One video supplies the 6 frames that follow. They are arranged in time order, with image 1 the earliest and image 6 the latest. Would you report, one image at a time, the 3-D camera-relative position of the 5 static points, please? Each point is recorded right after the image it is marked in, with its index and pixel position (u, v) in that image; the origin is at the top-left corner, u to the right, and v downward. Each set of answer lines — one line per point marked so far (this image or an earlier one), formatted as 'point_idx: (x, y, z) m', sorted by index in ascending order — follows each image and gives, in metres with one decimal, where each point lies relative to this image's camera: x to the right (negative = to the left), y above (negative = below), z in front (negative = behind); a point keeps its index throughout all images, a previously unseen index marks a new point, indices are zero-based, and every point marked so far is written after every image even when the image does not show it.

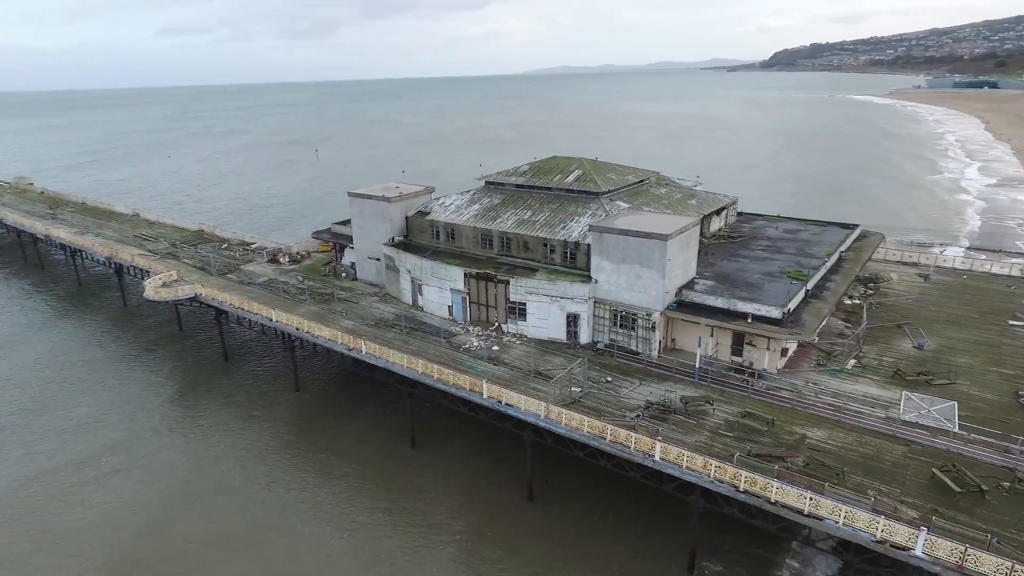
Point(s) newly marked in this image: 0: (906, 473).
0: (+10.7, -5.0, +16.8) m
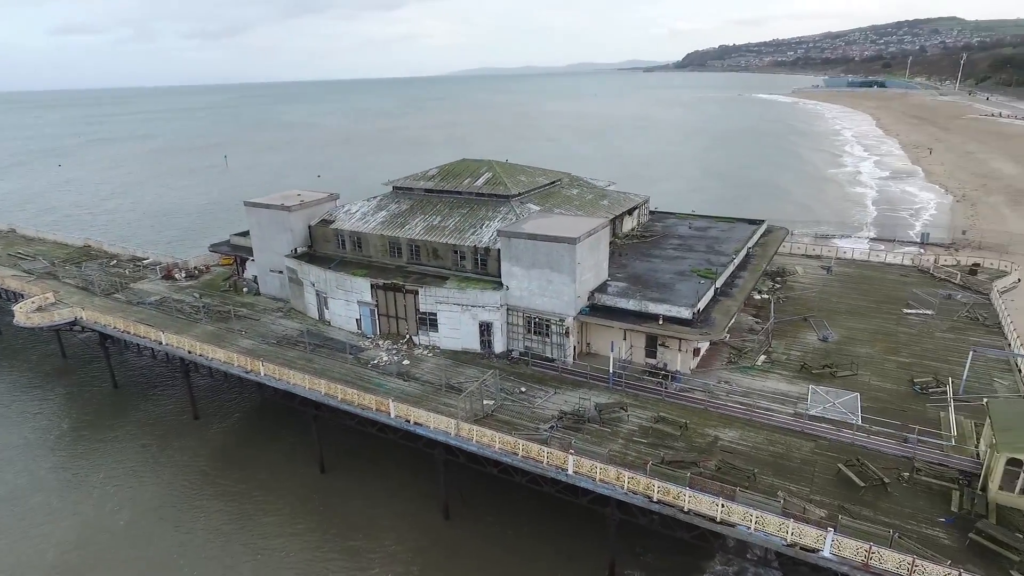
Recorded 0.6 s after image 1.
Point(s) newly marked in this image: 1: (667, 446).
0: (+8.3, -5.0, +16.9) m
1: (+4.5, -4.6, +18.1) m
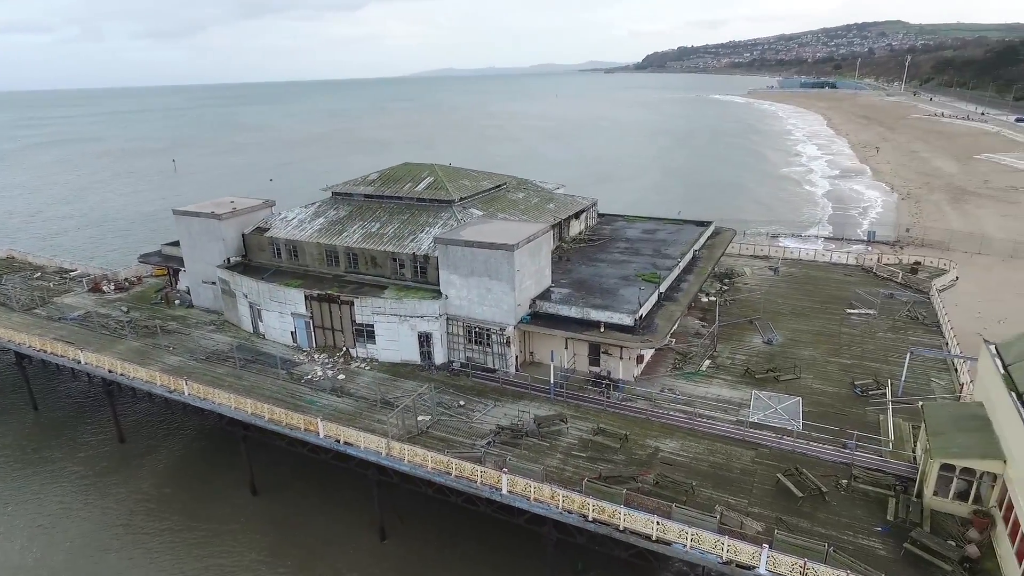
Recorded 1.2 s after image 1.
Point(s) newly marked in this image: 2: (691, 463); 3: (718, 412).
0: (+6.4, -5.1, +16.5) m
1: (+2.6, -4.9, +17.5) m
2: (+5.0, -4.9, +17.3) m
3: (+6.6, -3.9, +19.8) m
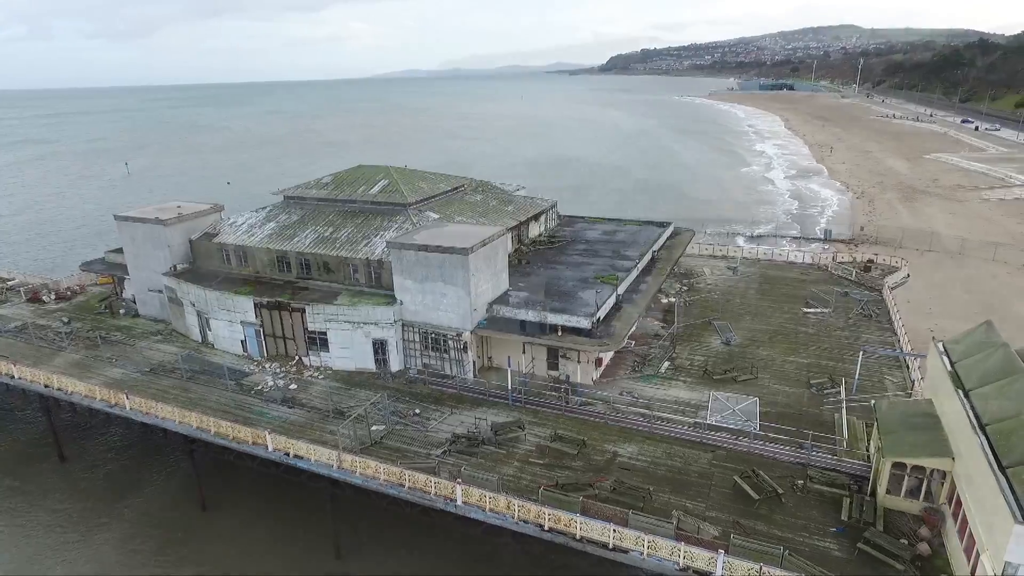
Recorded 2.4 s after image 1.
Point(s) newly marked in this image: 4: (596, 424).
0: (+5.3, -5.2, +16.4) m
1: (+1.4, -5.0, +17.2) m
2: (+3.8, -5.0, +17.1) m
3: (+5.2, -4.0, +19.7) m
4: (+2.6, -4.2, +19.3) m
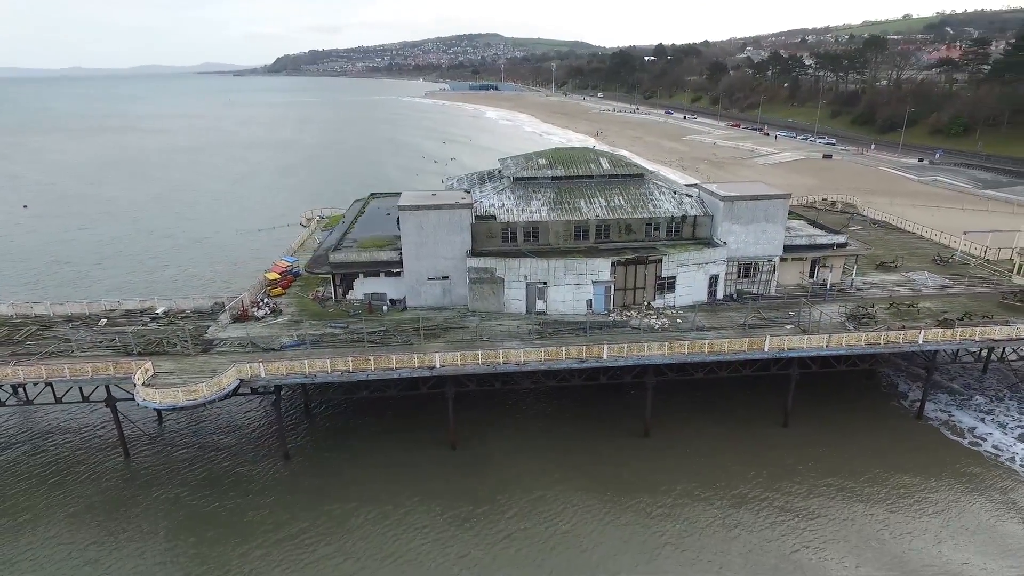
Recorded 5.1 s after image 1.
0: (+13.2, -3.9, +19.8) m
1: (+9.2, -4.0, +19.9) m
2: (+11.6, -3.8, +20.2) m
3: (+12.4, -2.7, +23.0) m
4: (+10.0, -3.1, +22.2) m
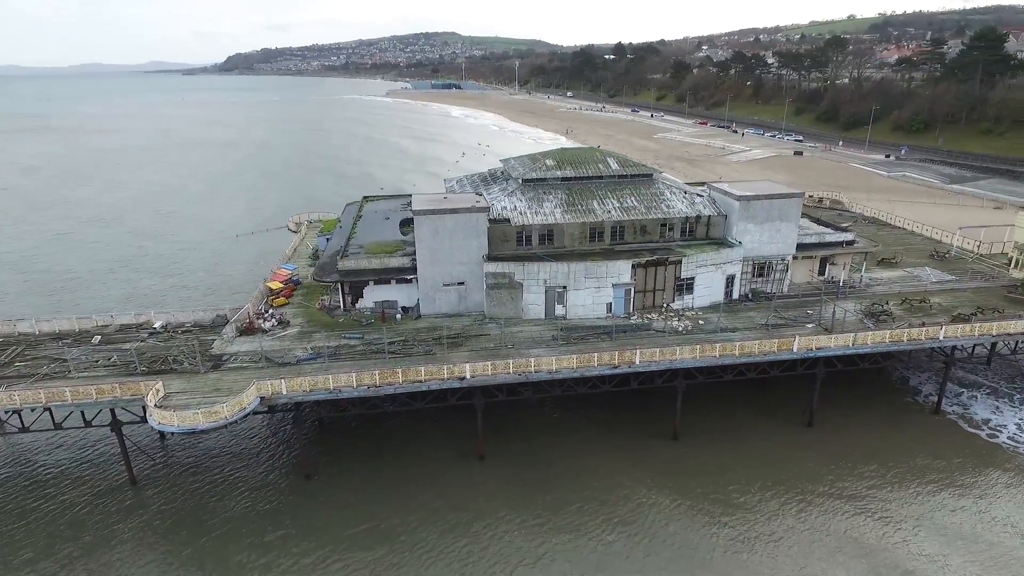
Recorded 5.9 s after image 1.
0: (+15.6, -4.0, +19.7) m
1: (+11.7, -4.1, +19.5) m
2: (+14.0, -3.9, +20.0) m
3: (+14.7, -2.8, +22.8) m
4: (+12.3, -3.2, +21.8) m
